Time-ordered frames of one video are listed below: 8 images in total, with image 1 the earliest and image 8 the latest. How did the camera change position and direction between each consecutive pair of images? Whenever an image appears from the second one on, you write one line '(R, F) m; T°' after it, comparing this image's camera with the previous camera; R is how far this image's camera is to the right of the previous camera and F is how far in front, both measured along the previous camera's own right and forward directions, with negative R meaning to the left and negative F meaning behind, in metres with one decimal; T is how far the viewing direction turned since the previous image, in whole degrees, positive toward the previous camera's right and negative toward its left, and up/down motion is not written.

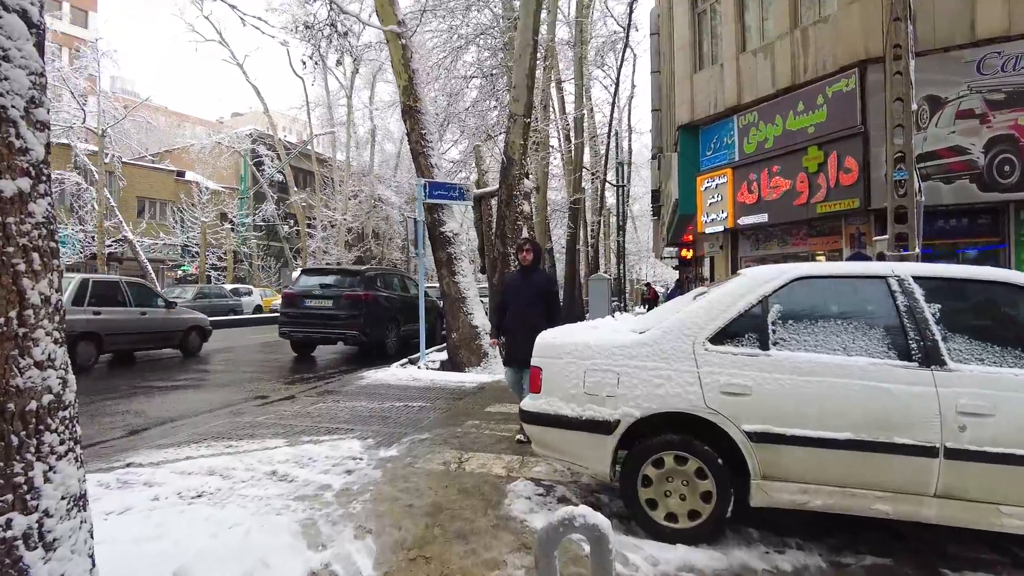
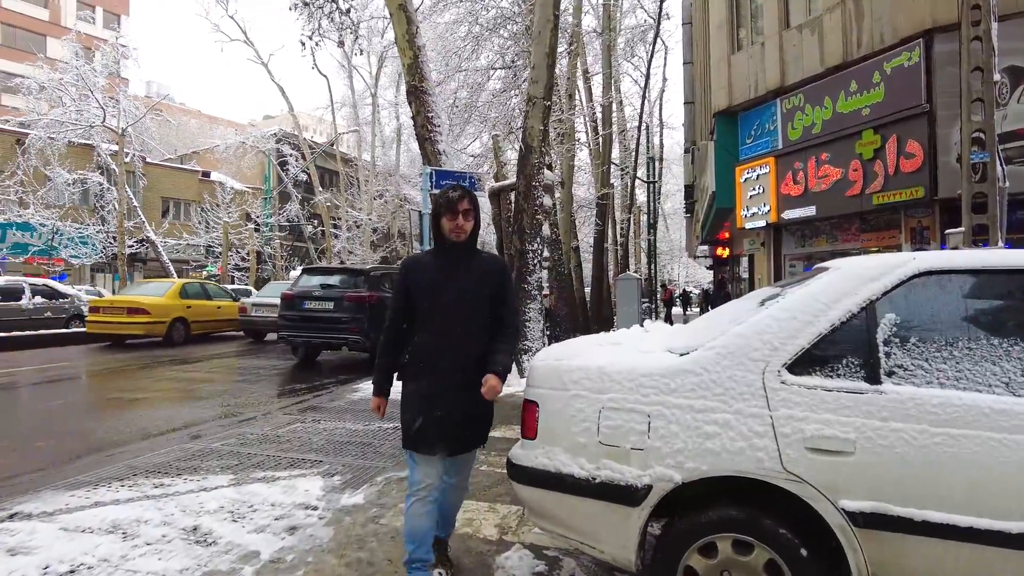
(+0.2, +1.0) m; -3°
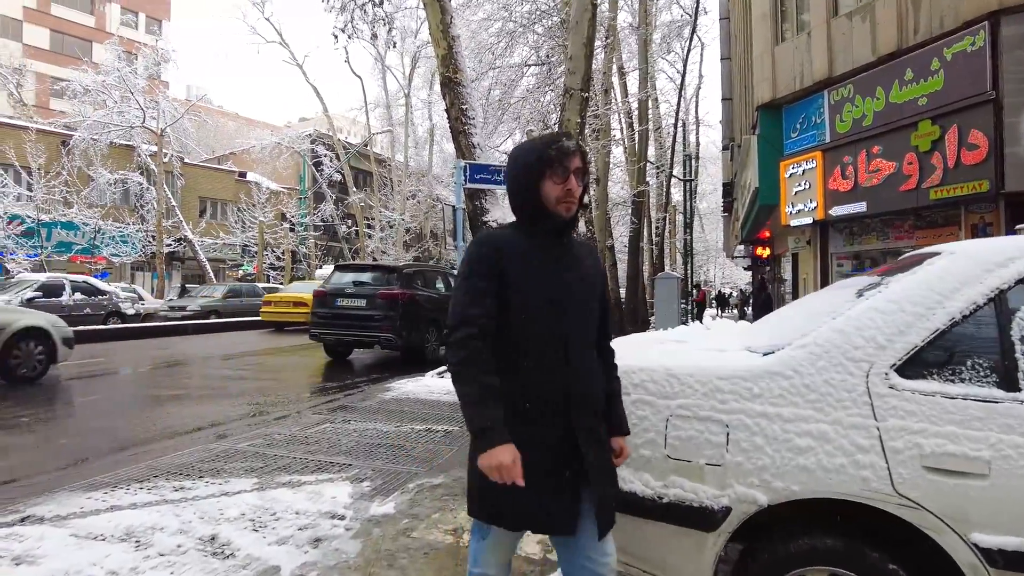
(-0.1, +0.3) m; -3°
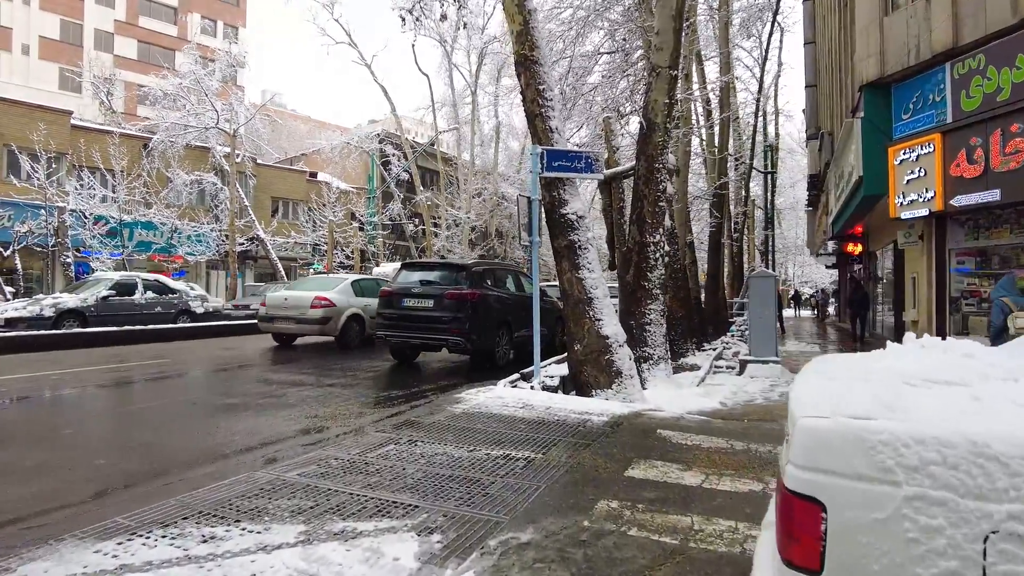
(-0.2, +0.8) m; -6°
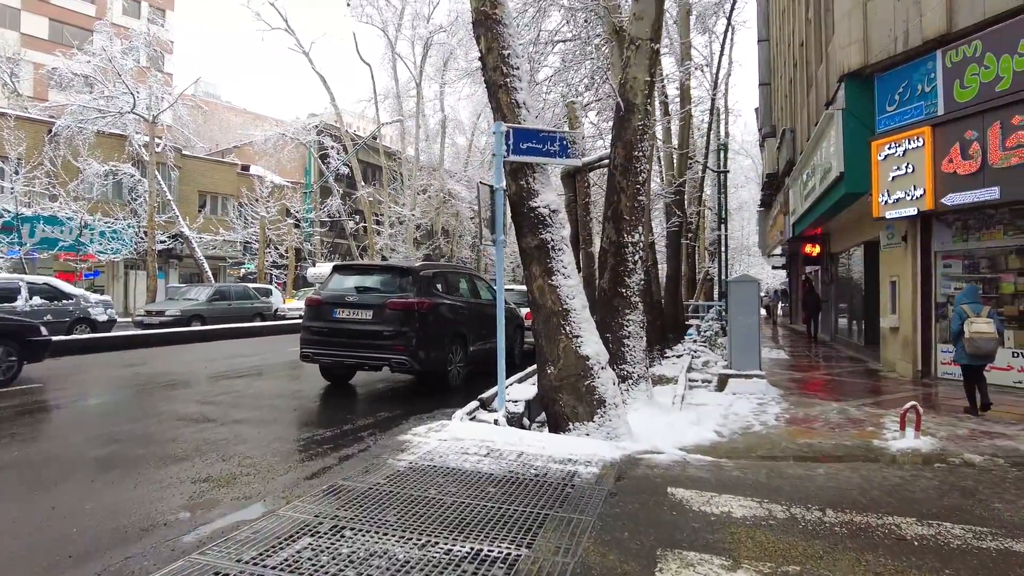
(-0.1, +1.4) m; +5°
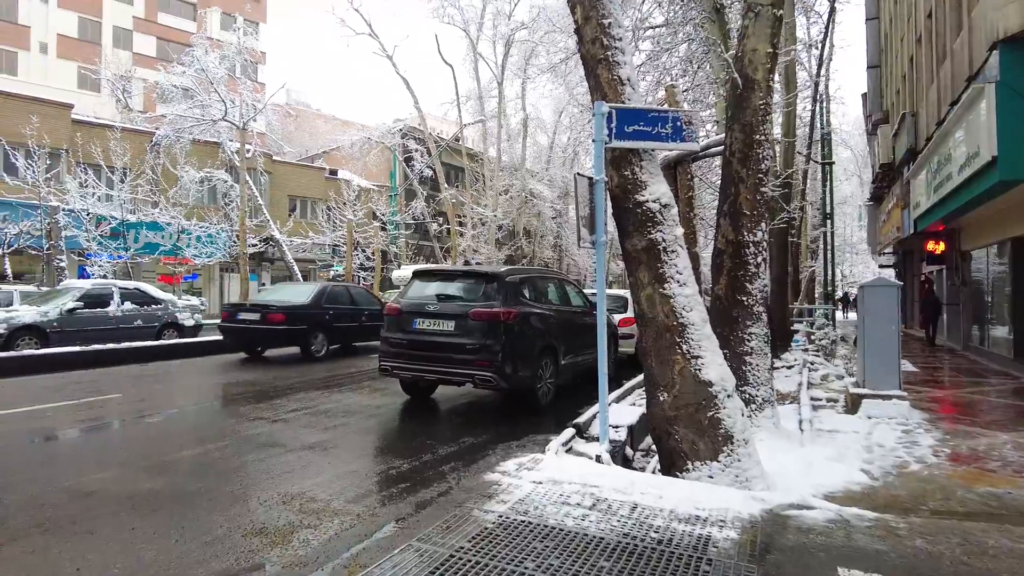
(-0.2, +0.9) m; -7°
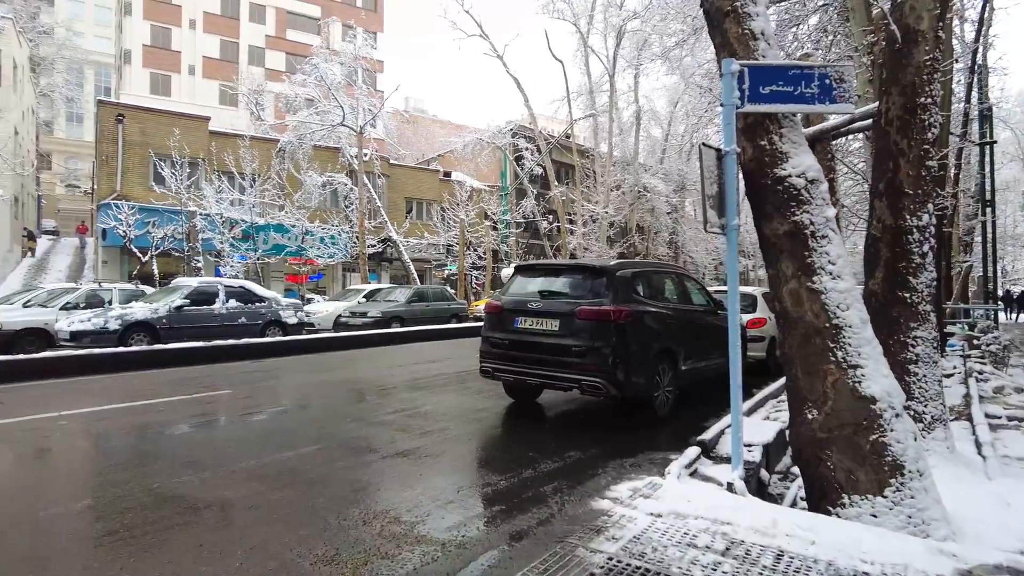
(0.0, +0.6) m; -10°
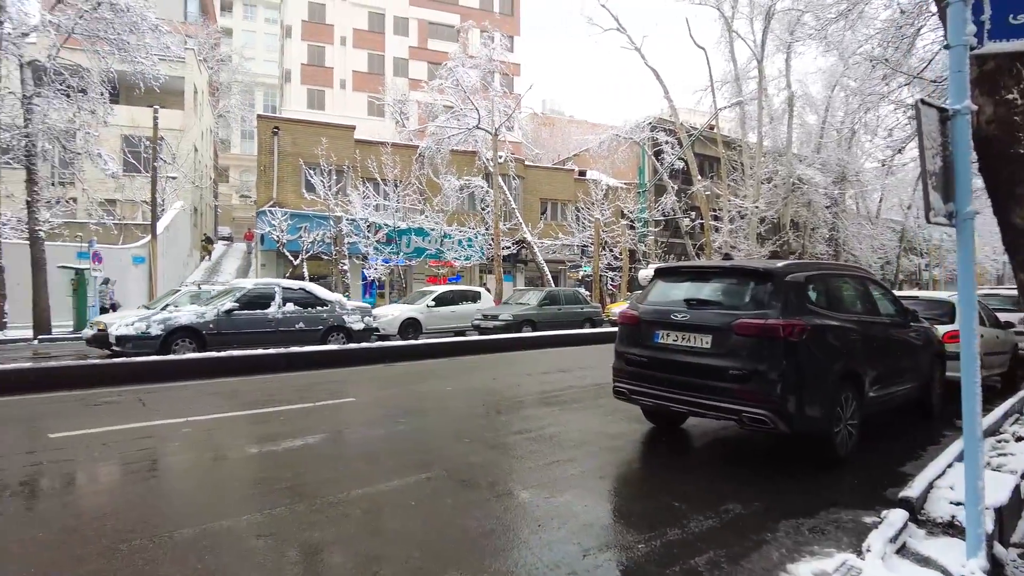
(0.0, +0.8) m; -12°
